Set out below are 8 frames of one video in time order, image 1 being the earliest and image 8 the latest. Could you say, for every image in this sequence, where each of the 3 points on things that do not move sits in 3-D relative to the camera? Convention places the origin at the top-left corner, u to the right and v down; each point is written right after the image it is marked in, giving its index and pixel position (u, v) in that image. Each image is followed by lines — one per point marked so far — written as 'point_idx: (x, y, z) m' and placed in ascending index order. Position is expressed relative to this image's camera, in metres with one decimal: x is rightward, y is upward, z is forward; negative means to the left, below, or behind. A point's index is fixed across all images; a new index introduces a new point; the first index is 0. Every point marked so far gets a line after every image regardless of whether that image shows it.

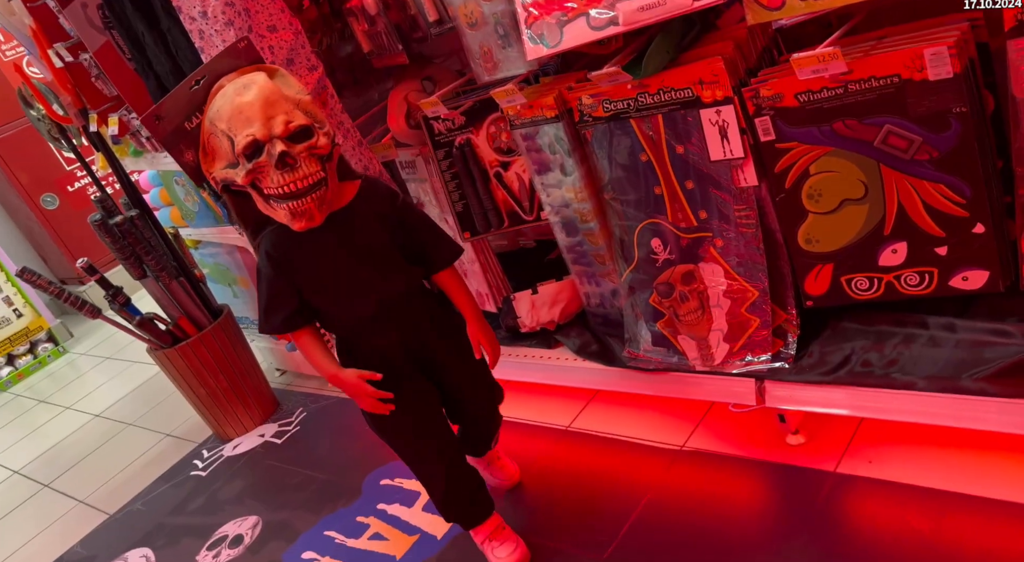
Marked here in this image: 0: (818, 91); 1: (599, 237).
0: (+0.6, +0.3, +1.2) m
1: (+0.2, +0.1, +1.7) m
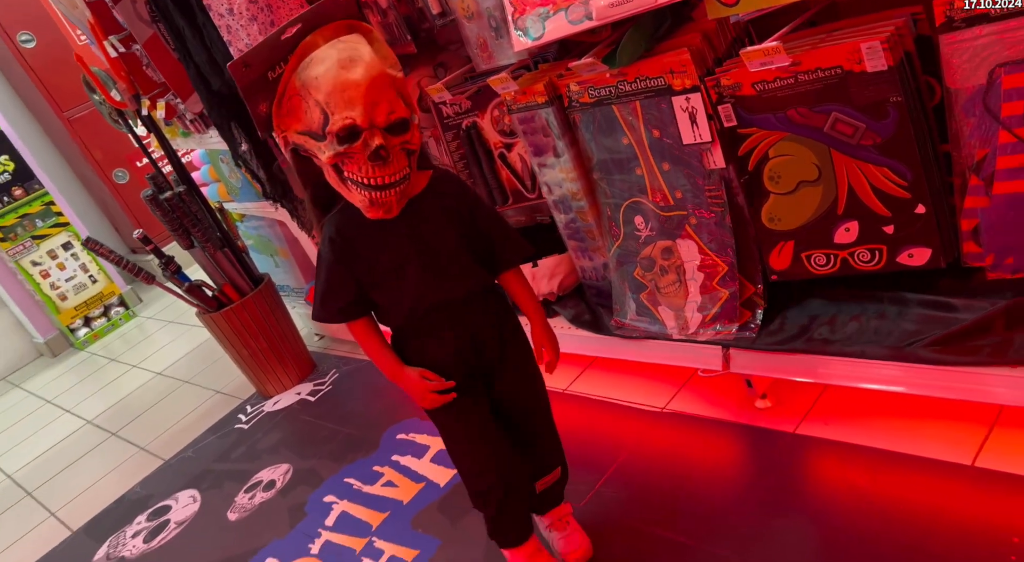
0: (+0.5, +0.4, +1.3) m
1: (+0.2, +0.2, +1.8) m
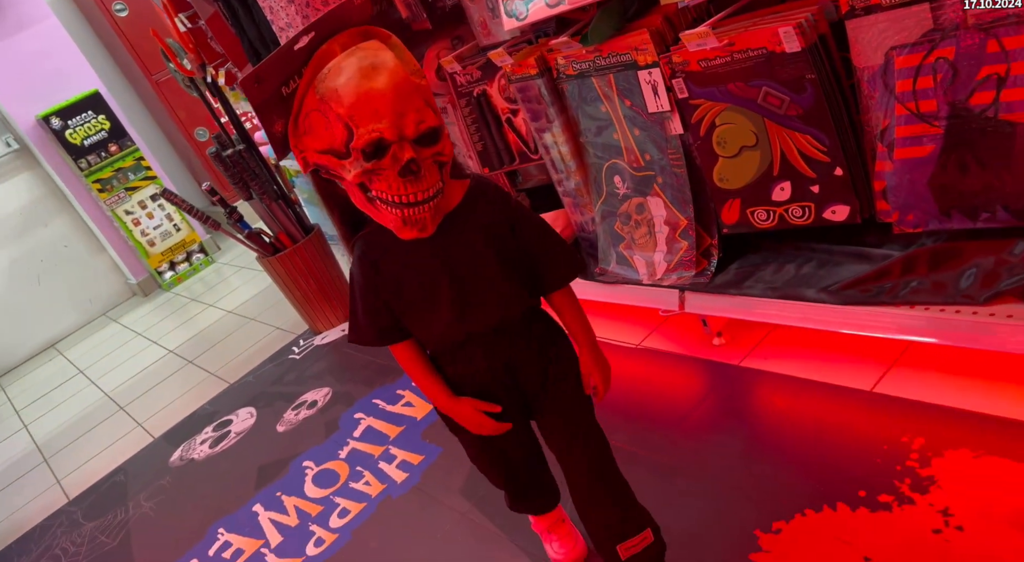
0: (+0.4, +0.5, +1.5) m
1: (+0.2, +0.3, +2.1) m
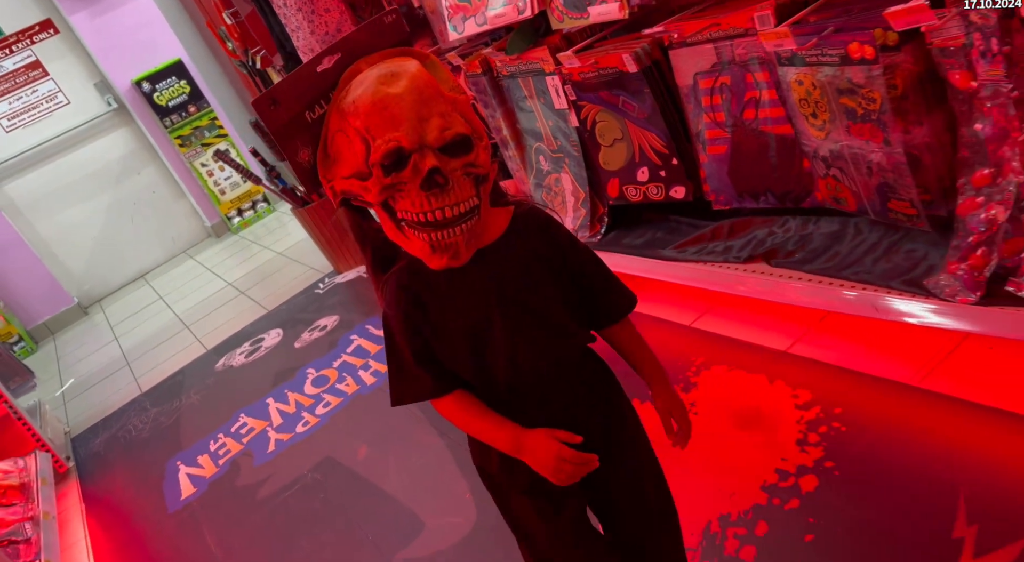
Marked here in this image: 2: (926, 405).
0: (+0.2, +0.6, +2.0) m
1: (0.0, +0.5, +2.6) m
2: (+0.9, -0.3, +1.4) m
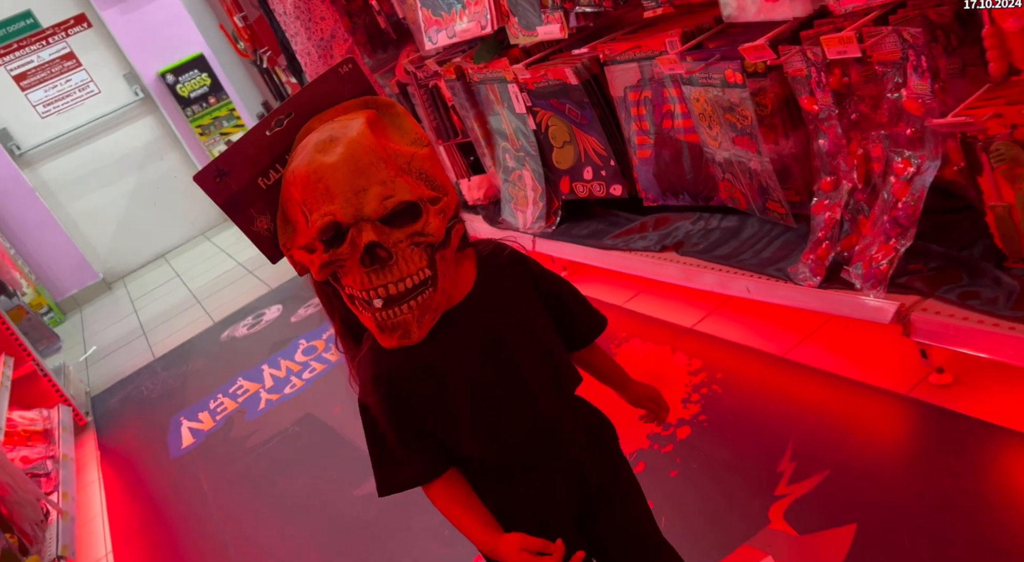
0: (+0.1, +0.6, +2.3) m
1: (-0.1, +0.5, +2.9) m
2: (+0.7, -0.2, +1.7) m
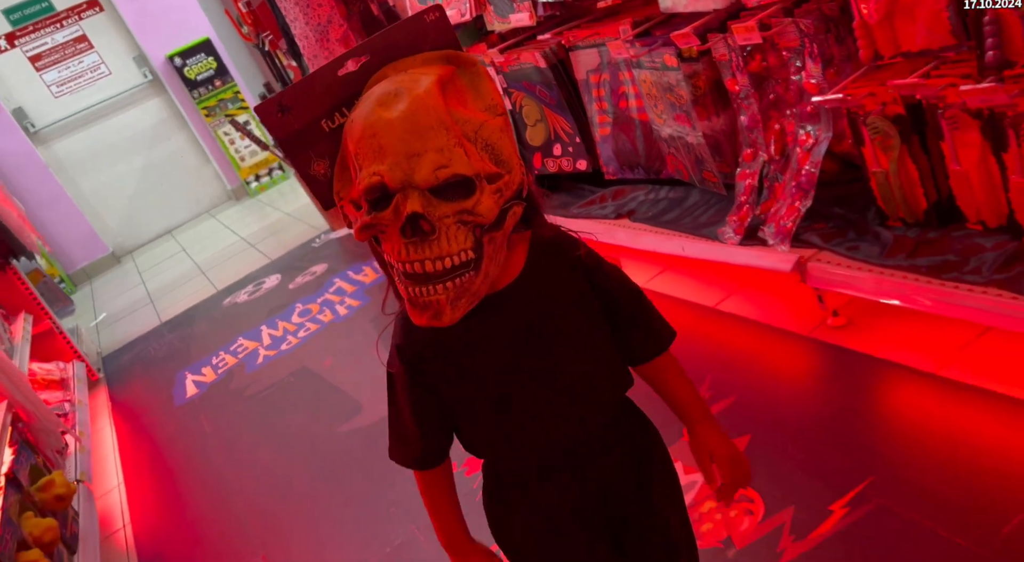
0: (0.0, +0.8, +2.6) m
1: (-0.2, +0.7, +3.2) m
2: (+0.6, -0.1, +2.0) m
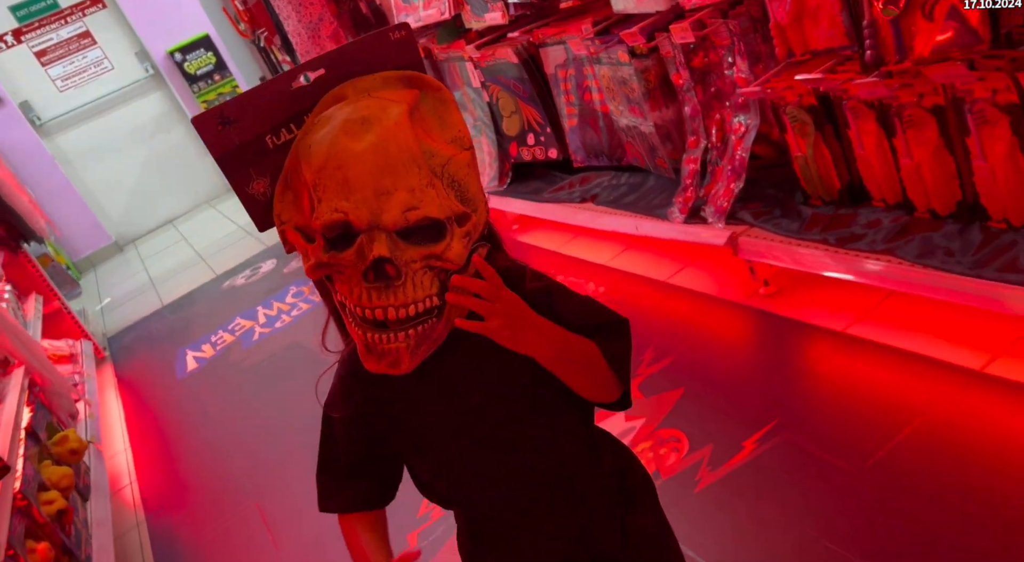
0: (-0.1, +0.9, +2.8) m
1: (-0.3, +0.8, +3.4) m
2: (+0.5, 0.0, +2.2) m
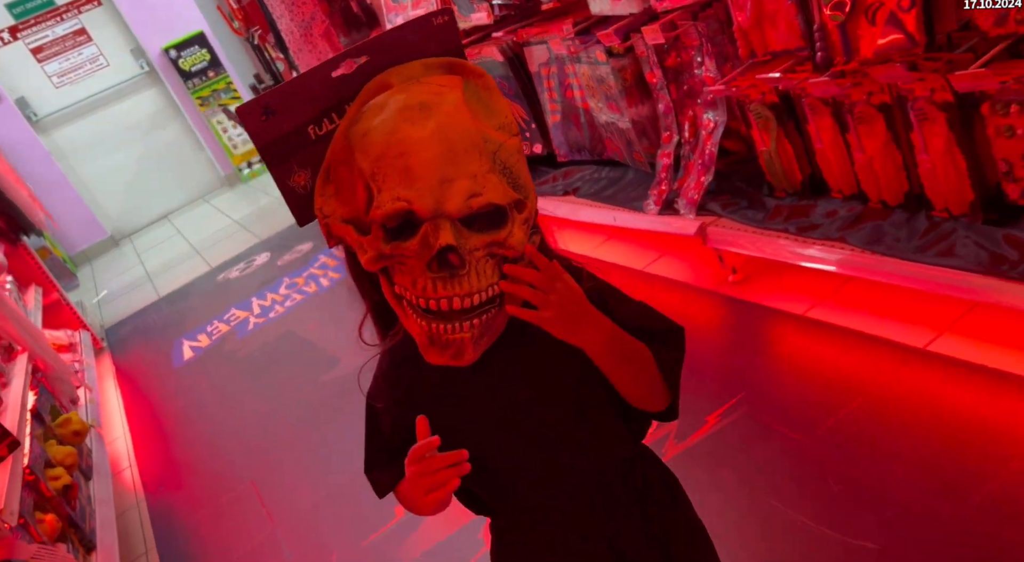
0: (-0.1, +0.9, +2.9) m
1: (-0.3, +0.8, +3.5) m
2: (+0.4, 0.0, +2.3) m
